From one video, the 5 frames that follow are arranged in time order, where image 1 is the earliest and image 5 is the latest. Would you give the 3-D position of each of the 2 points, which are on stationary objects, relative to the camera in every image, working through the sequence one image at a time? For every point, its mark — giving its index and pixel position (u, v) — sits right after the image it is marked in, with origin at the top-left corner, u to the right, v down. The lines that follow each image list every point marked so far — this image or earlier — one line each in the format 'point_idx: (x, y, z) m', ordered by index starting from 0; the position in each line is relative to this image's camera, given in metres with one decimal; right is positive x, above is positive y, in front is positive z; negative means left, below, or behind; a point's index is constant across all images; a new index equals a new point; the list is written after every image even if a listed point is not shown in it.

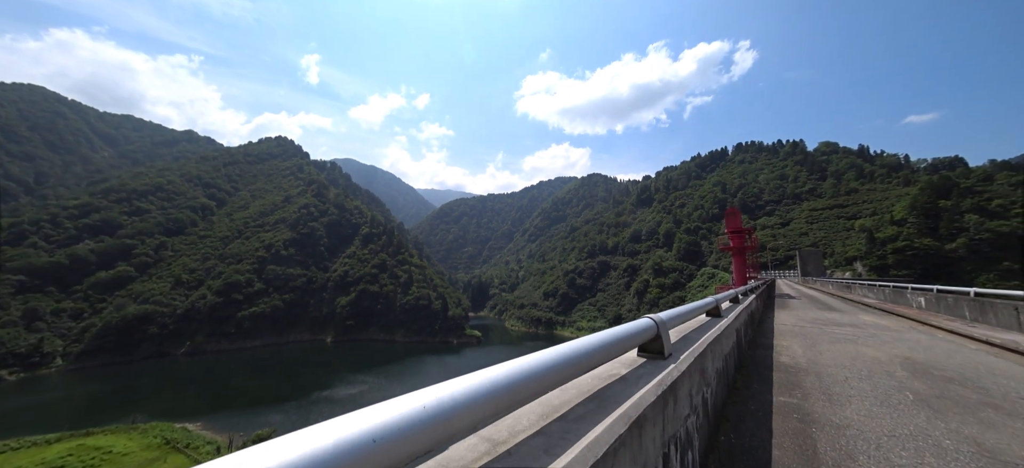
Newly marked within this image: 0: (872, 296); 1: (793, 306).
0: (+16.3, -2.8, +16.3) m
1: (+10.6, -2.7, +13.7) m
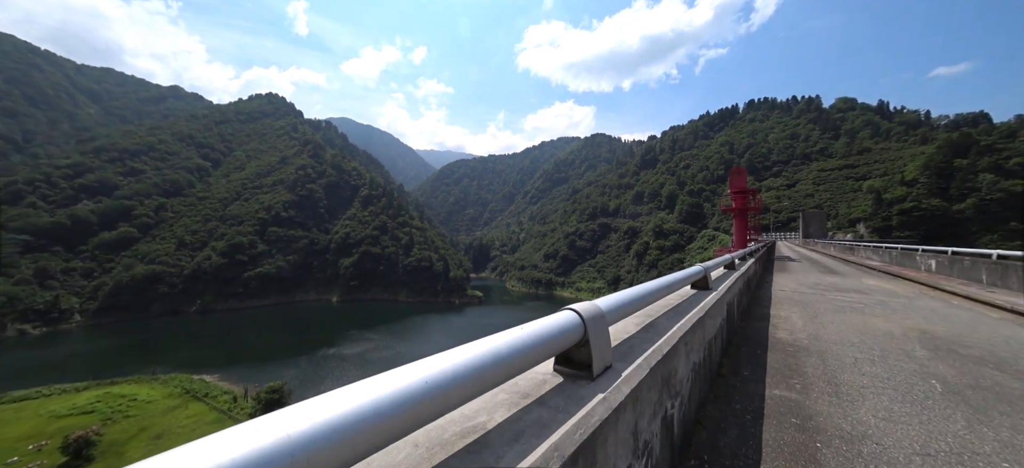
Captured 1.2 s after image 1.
0: (+16.0, -1.1, +15.9) m
1: (+10.3, -1.3, +13.3) m
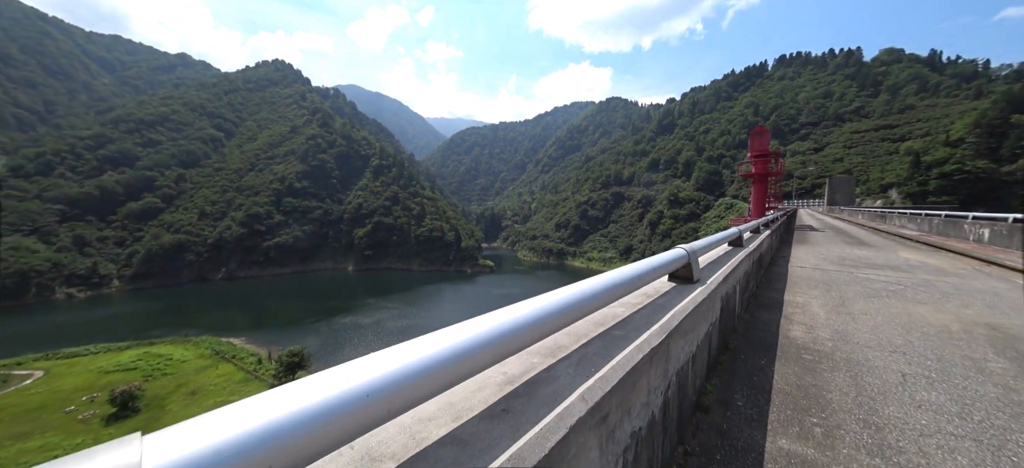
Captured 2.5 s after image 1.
0: (+16.2, +0.3, +14.7) m
1: (+10.3, -0.2, +12.4) m
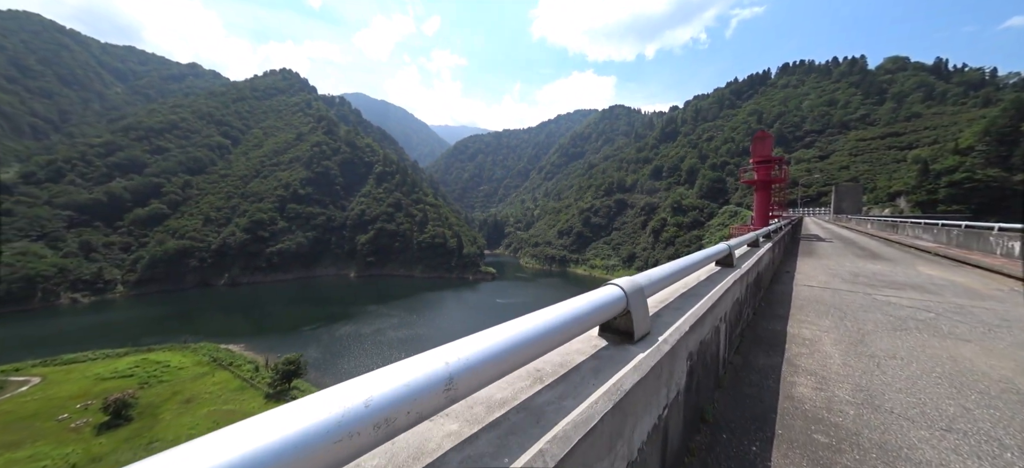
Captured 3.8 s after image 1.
0: (+16.1, -0.1, +14.2) m
1: (+10.2, -0.5, +11.9) m
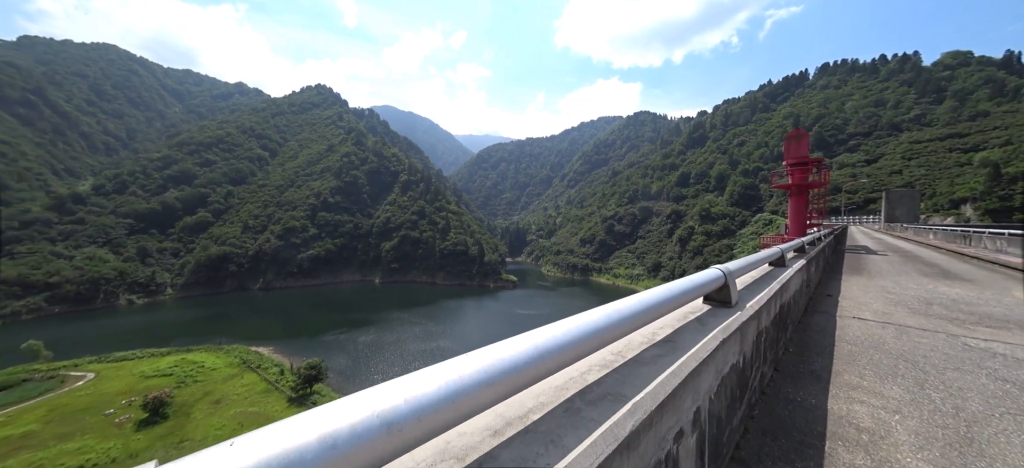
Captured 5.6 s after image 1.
0: (+16.0, -0.5, +11.9) m
1: (+10.0, -0.8, +10.1) m
